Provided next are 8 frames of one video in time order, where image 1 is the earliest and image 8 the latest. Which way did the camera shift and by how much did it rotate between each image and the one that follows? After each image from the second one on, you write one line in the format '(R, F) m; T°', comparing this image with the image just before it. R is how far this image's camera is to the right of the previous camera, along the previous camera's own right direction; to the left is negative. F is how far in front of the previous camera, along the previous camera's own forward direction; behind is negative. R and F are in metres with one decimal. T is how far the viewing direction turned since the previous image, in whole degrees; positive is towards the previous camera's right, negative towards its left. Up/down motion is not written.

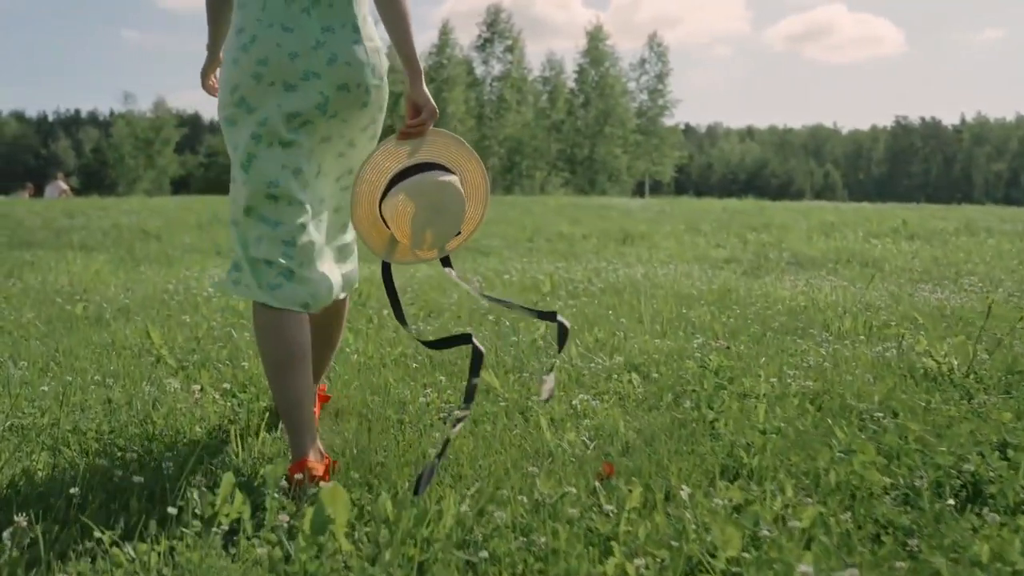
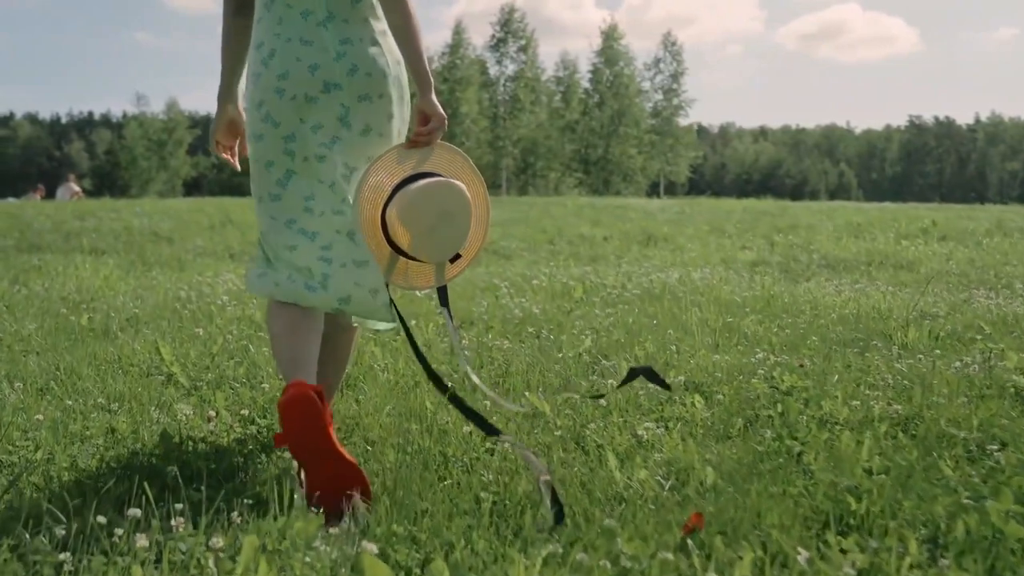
(-0.1, +0.4) m; -1°
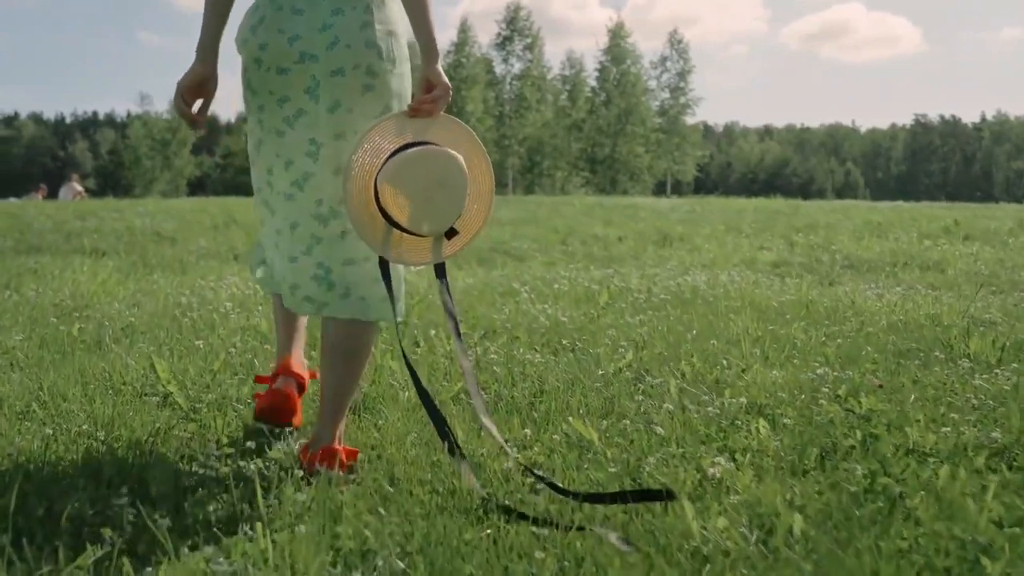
(-0.1, +0.4) m; 0°
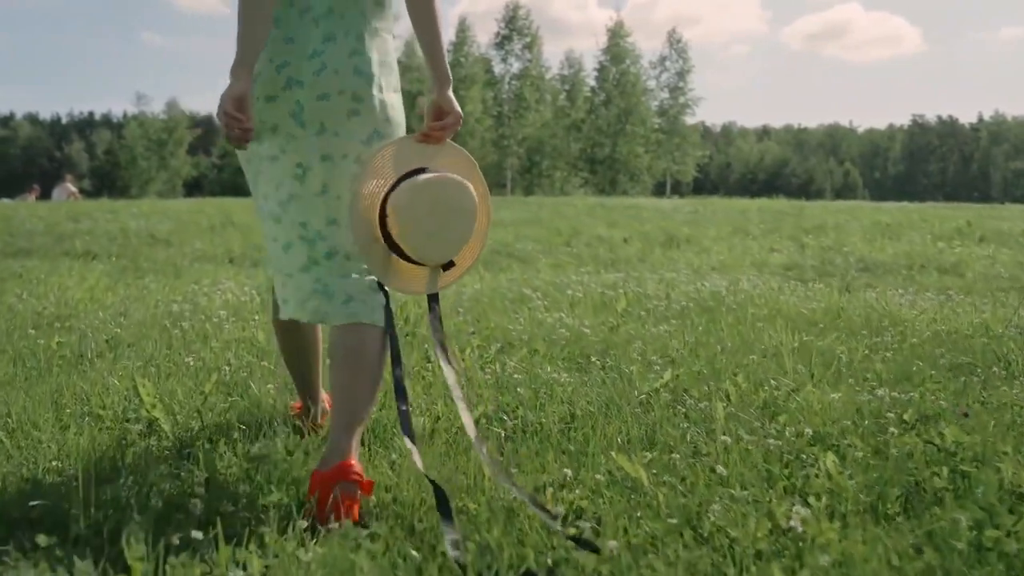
(-0.1, +0.4) m; 0°
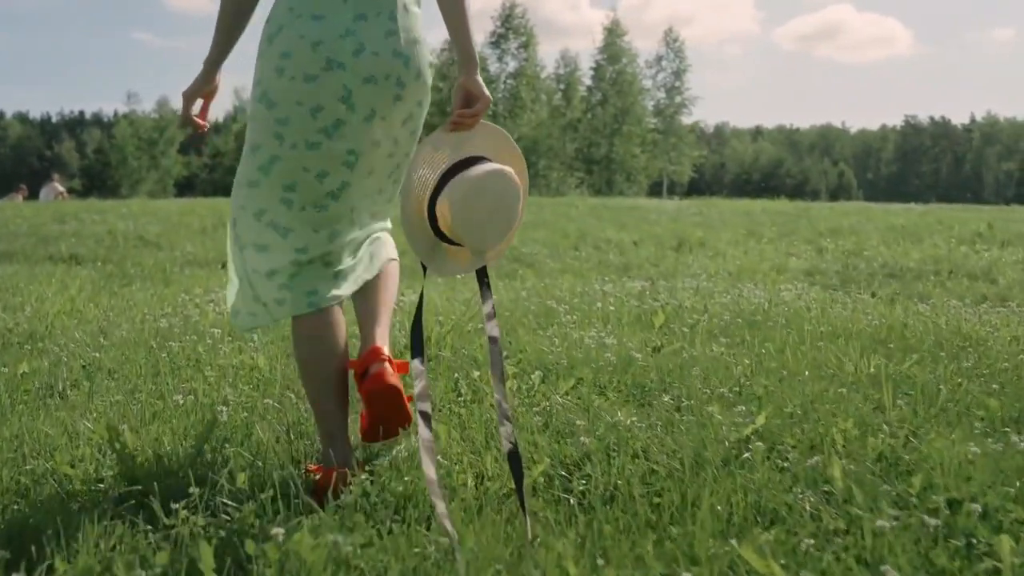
(-0.2, +0.6) m; 0°
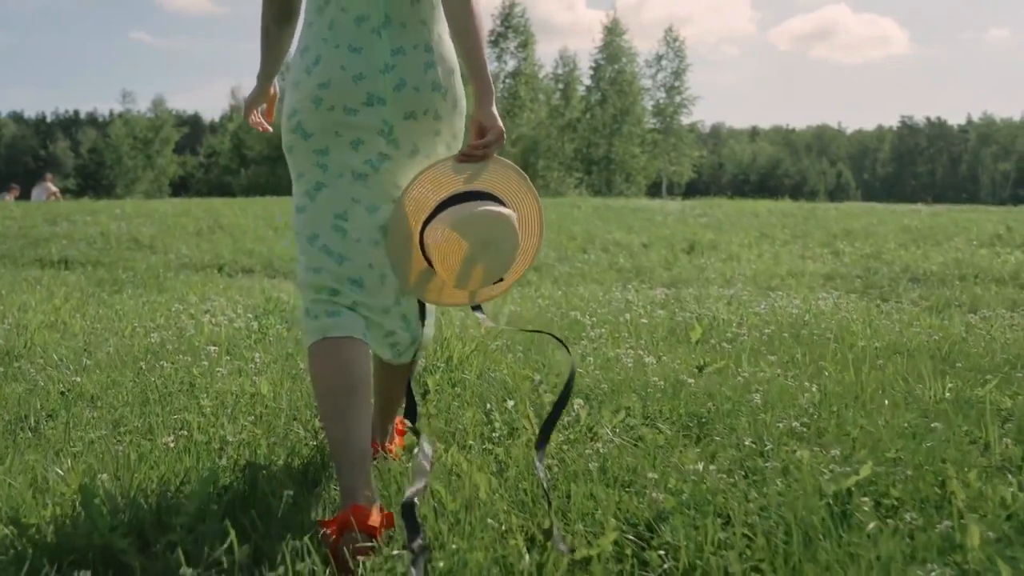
(-0.1, +0.5) m; 0°
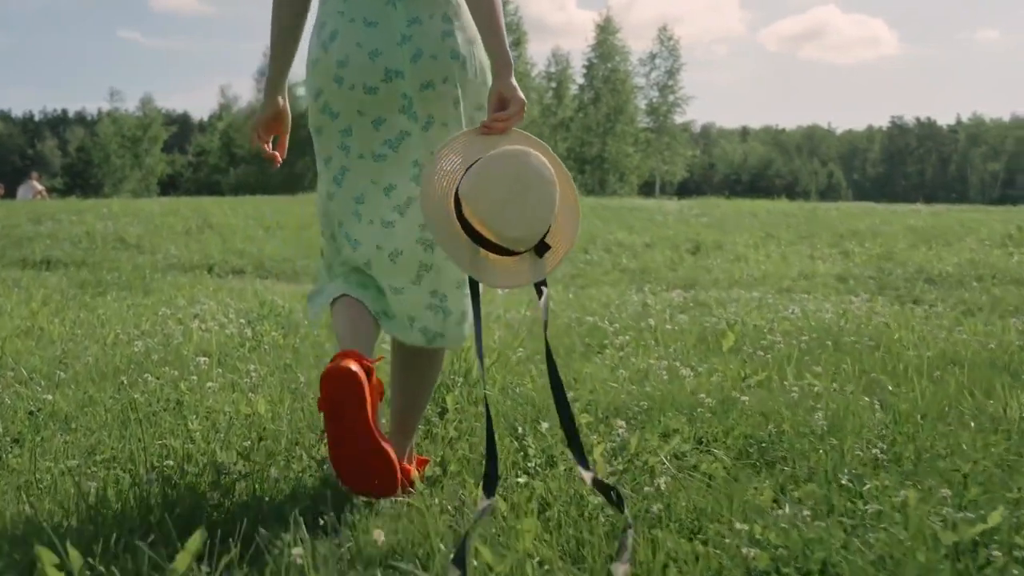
(-0.1, +0.4) m; +1°
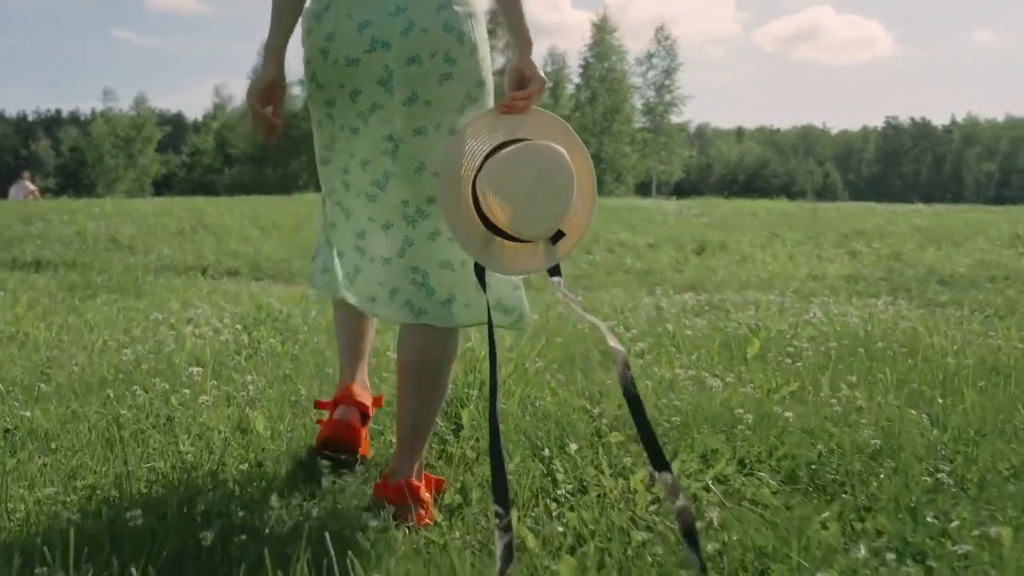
(-0.1, +0.3) m; 0°
